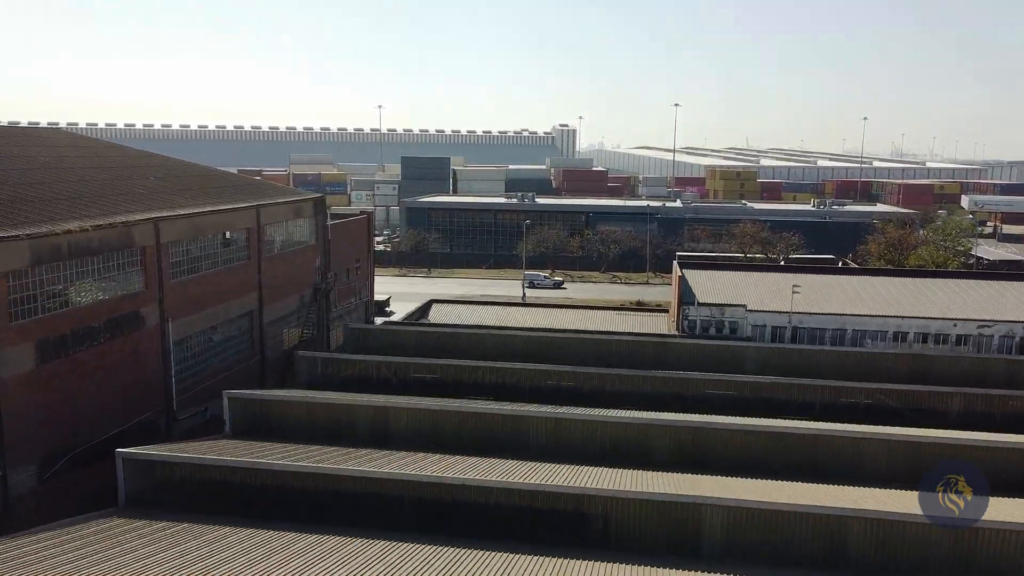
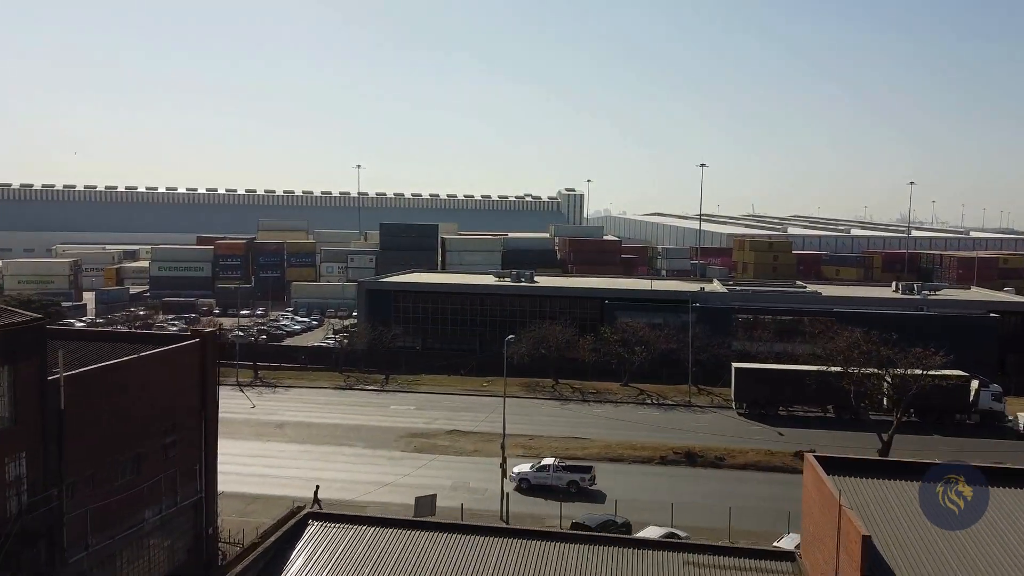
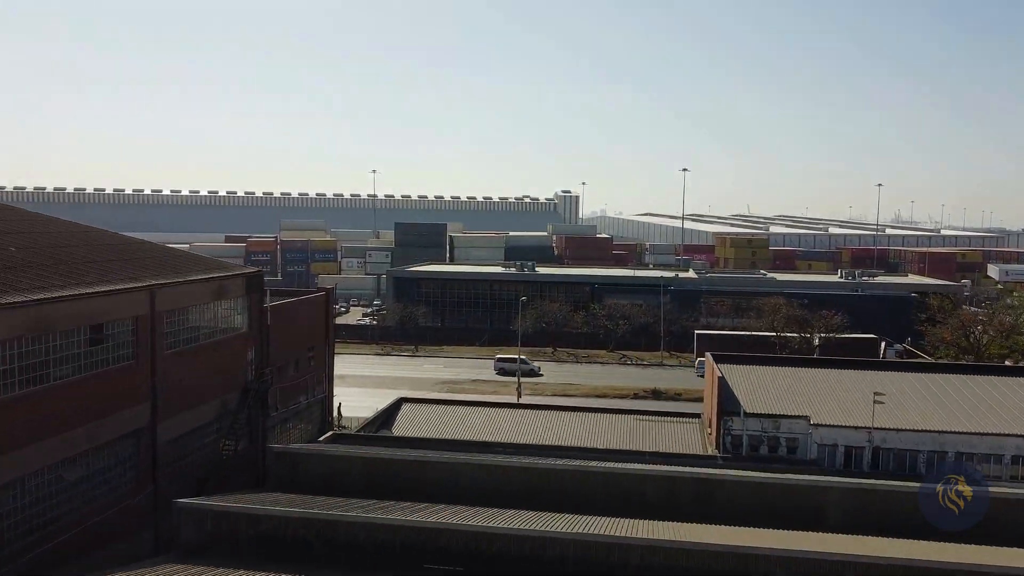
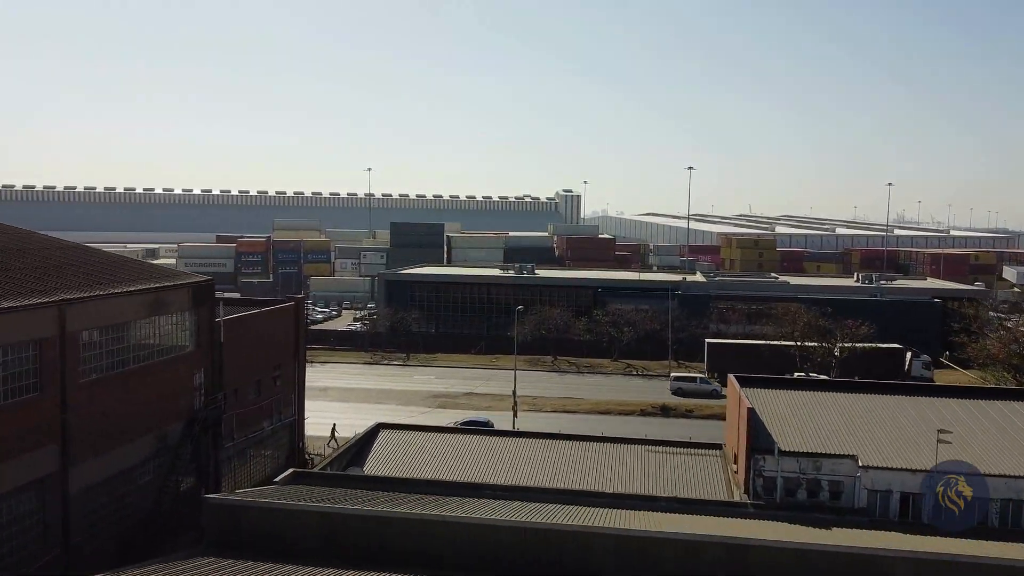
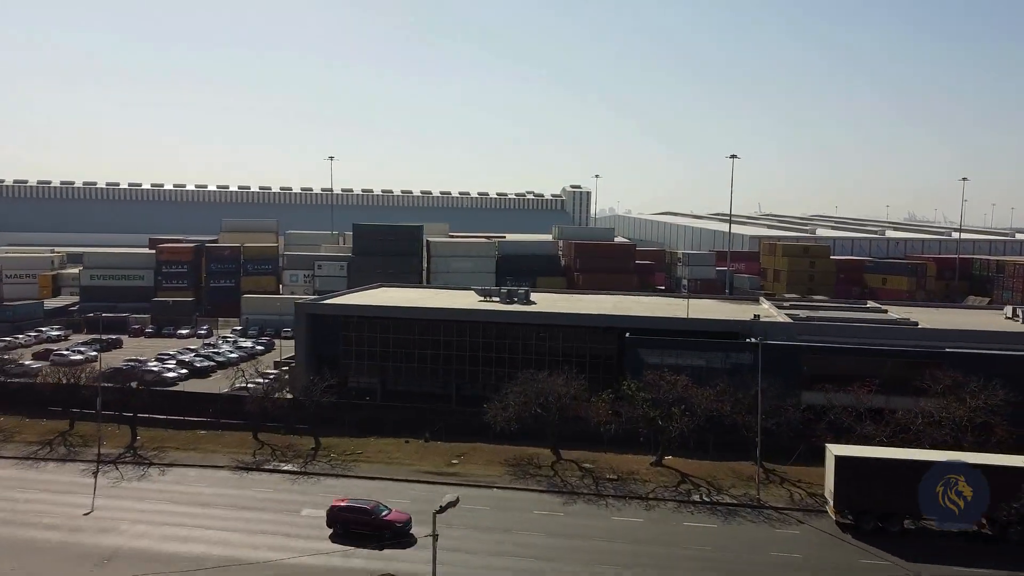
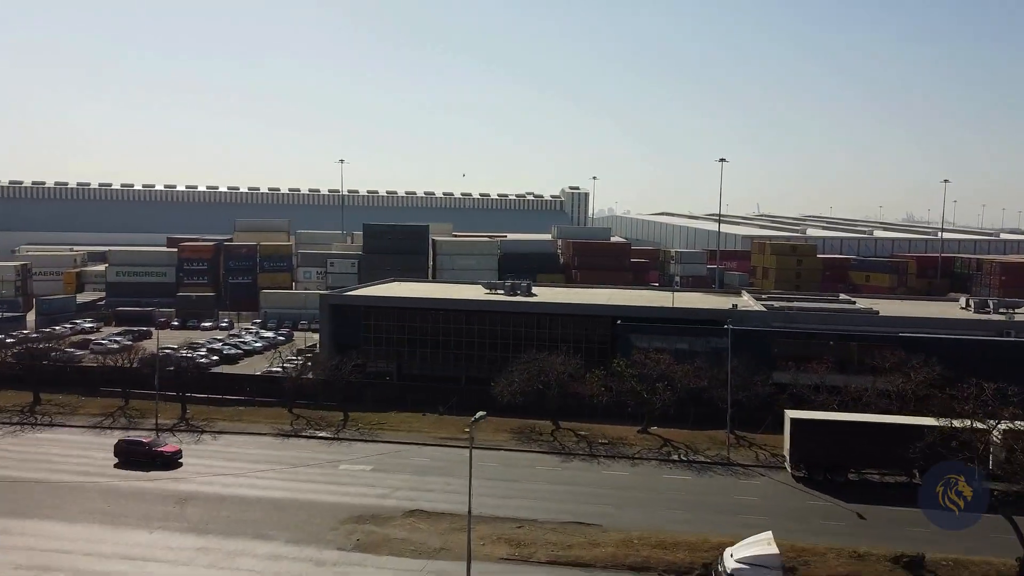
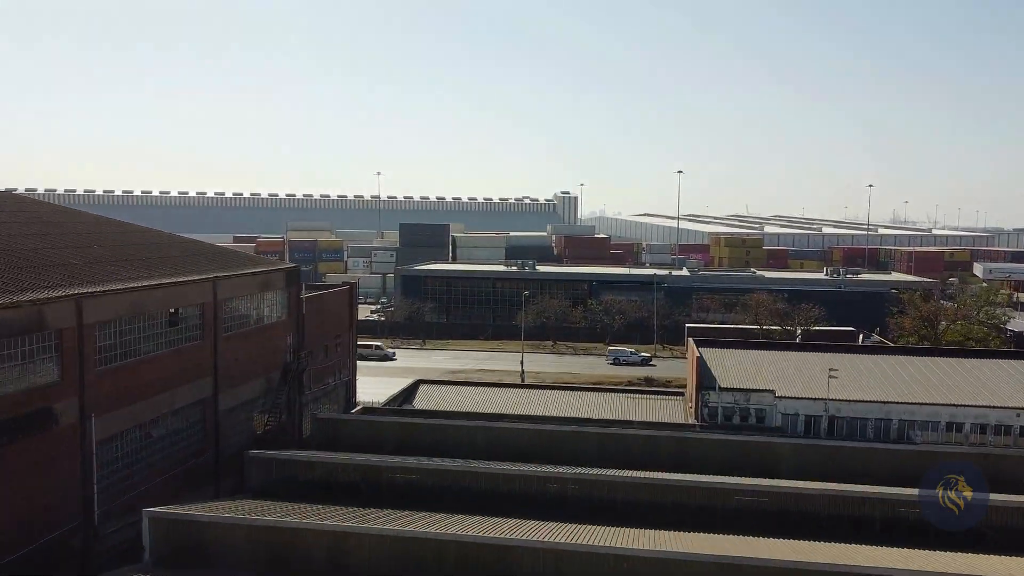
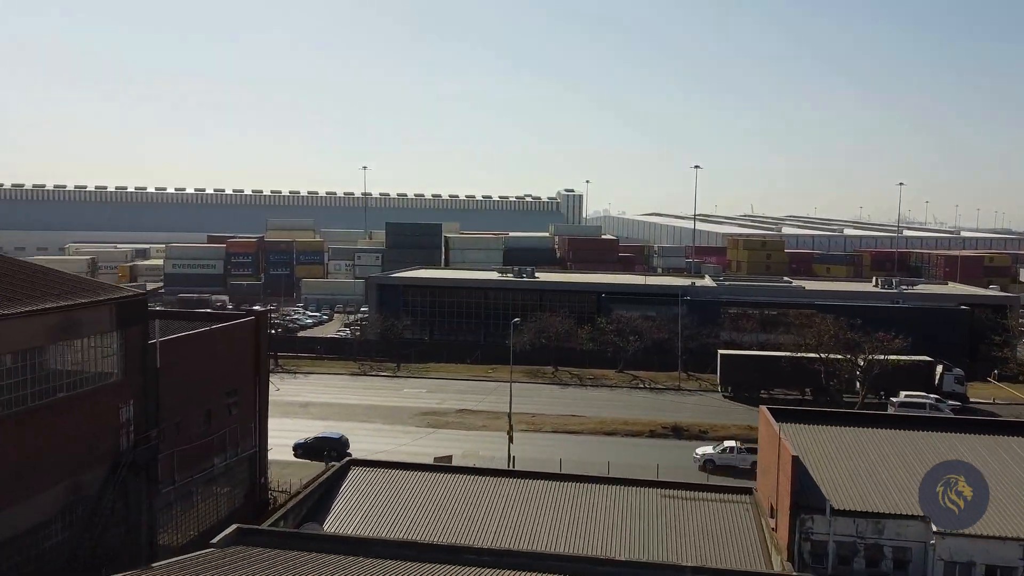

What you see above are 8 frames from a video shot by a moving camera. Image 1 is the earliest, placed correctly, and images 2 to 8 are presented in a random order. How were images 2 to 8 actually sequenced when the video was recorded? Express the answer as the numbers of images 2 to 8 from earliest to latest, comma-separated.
7, 3, 4, 8, 2, 6, 5
